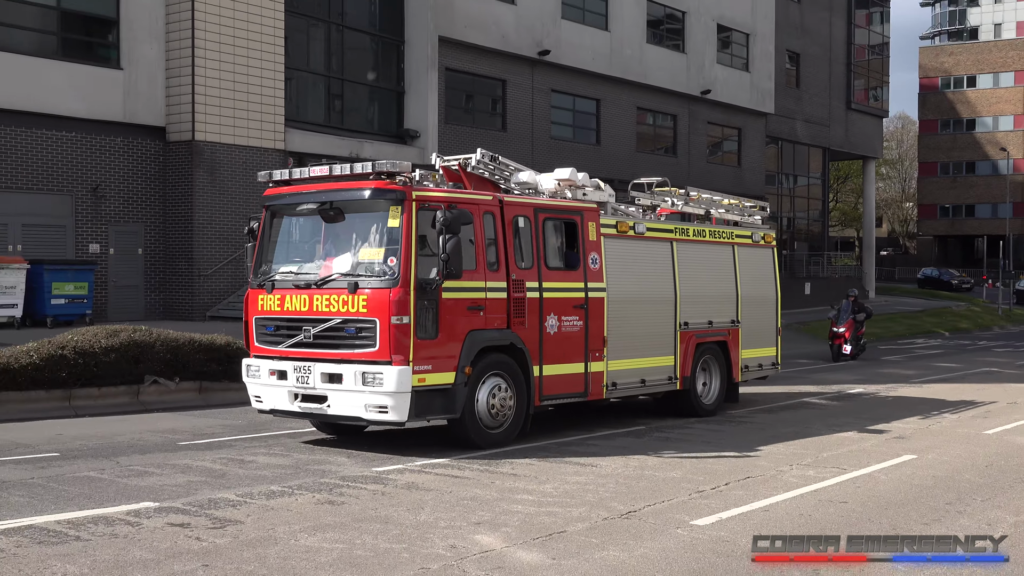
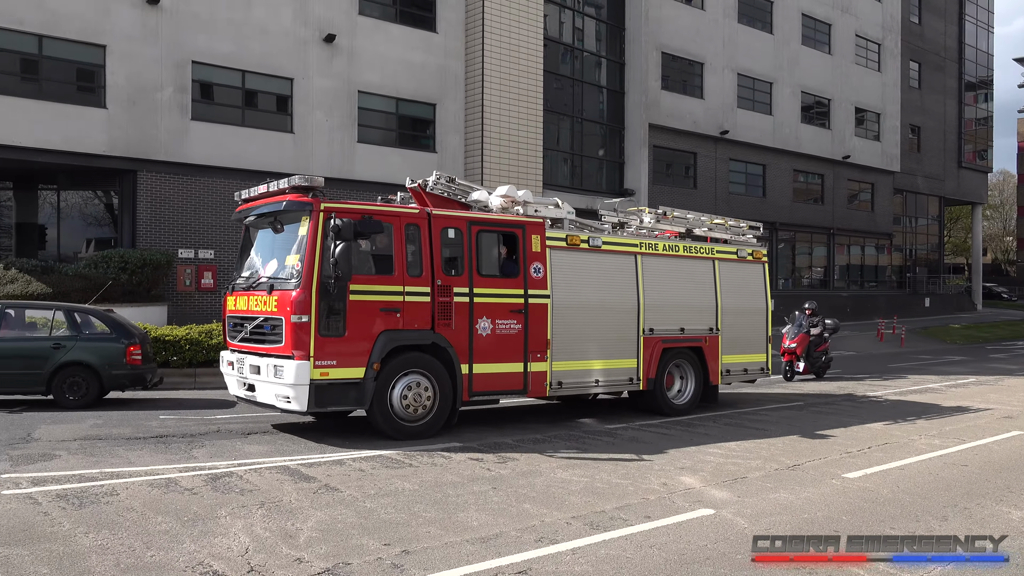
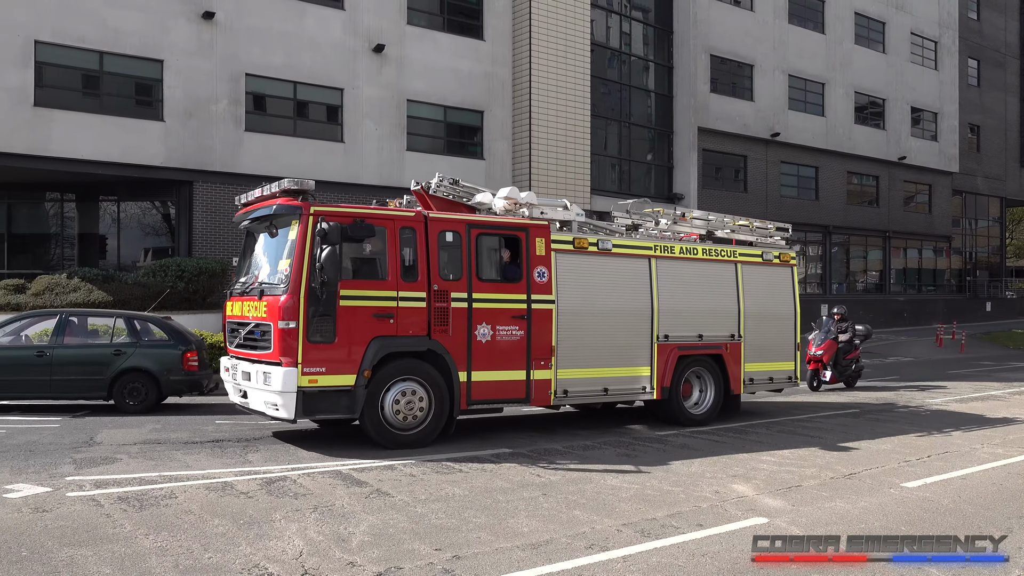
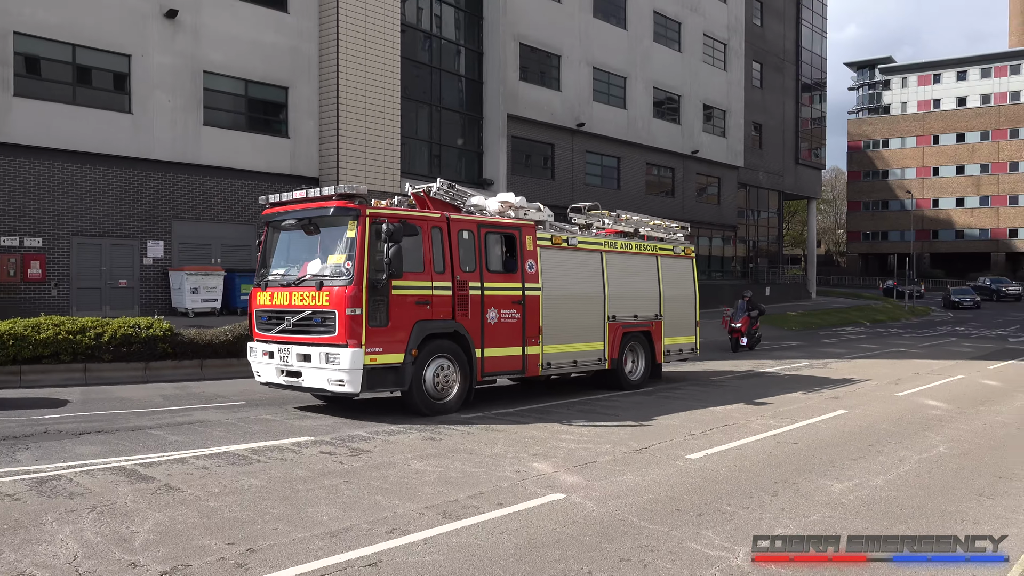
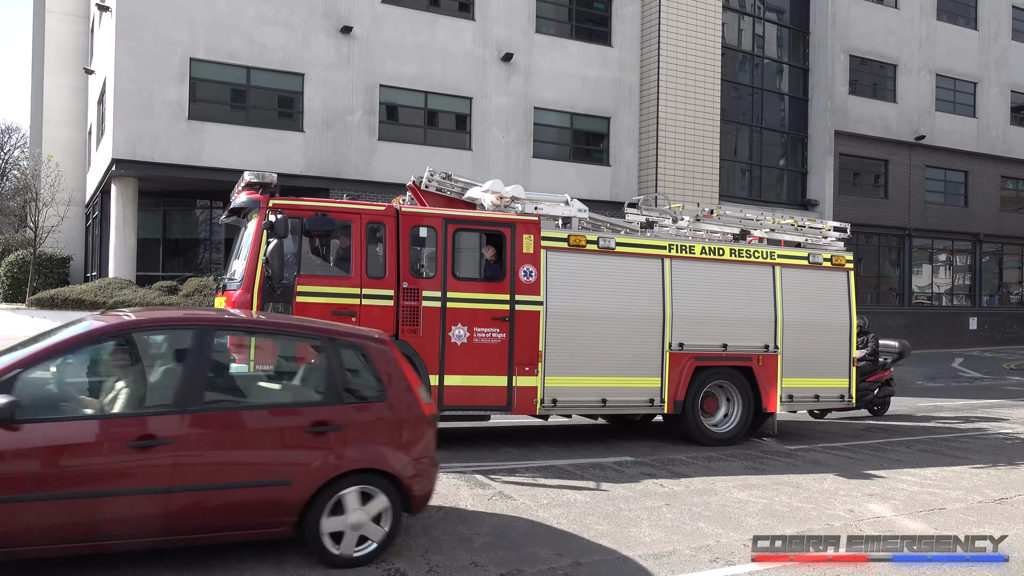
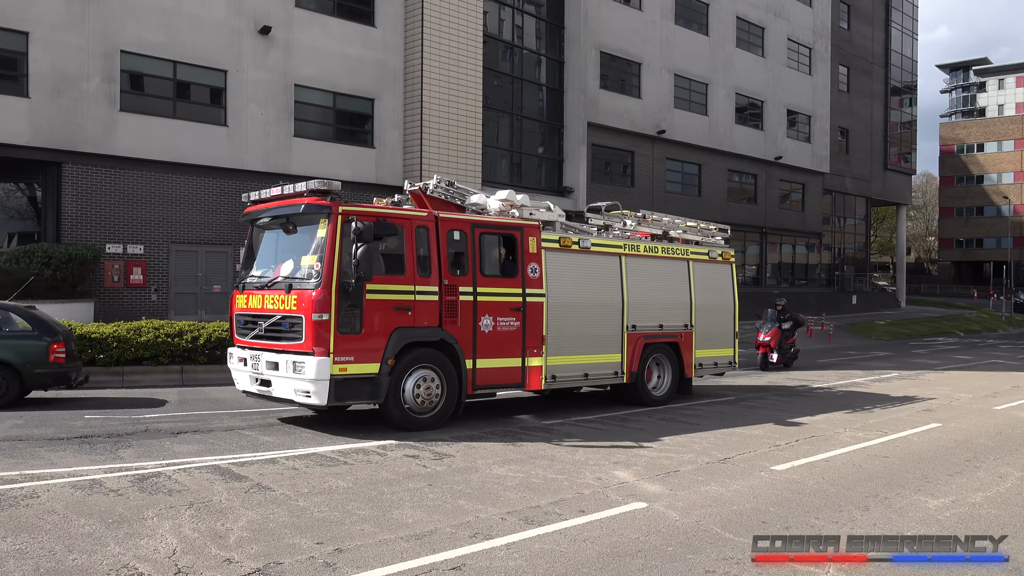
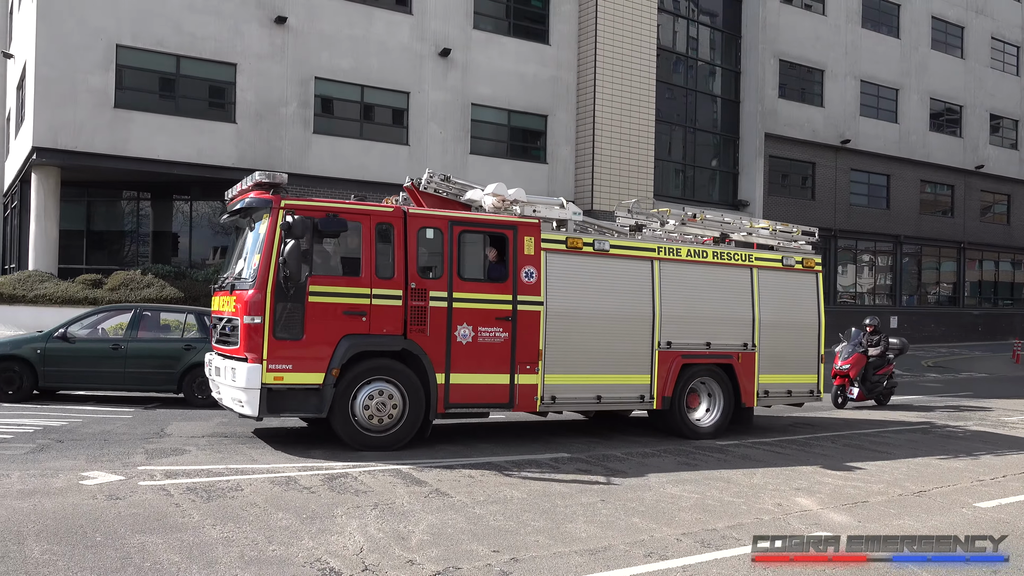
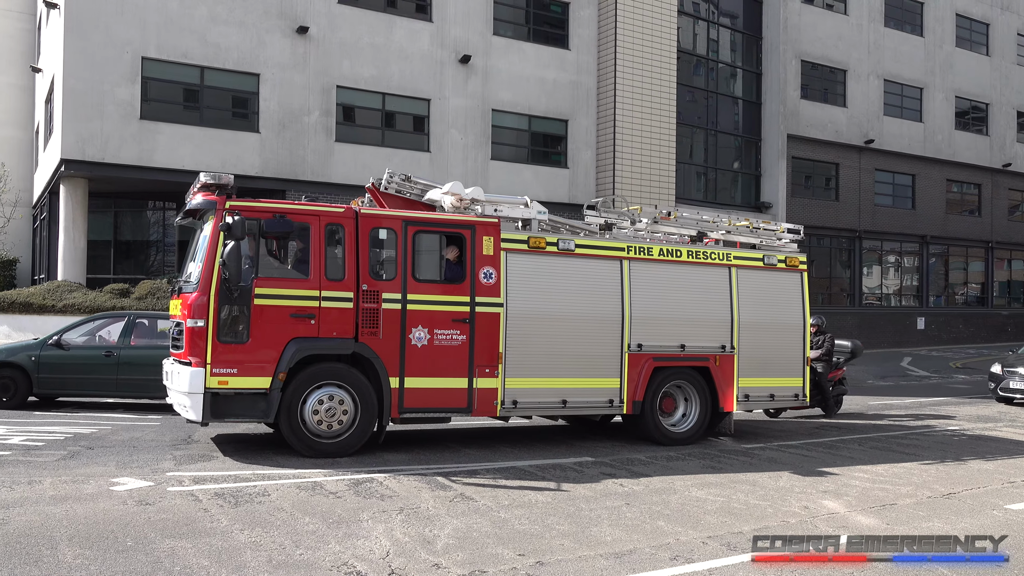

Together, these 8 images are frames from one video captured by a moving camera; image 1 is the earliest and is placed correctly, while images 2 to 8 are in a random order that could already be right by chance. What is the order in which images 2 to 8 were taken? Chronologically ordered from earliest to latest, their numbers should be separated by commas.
4, 6, 2, 3, 7, 5, 8
